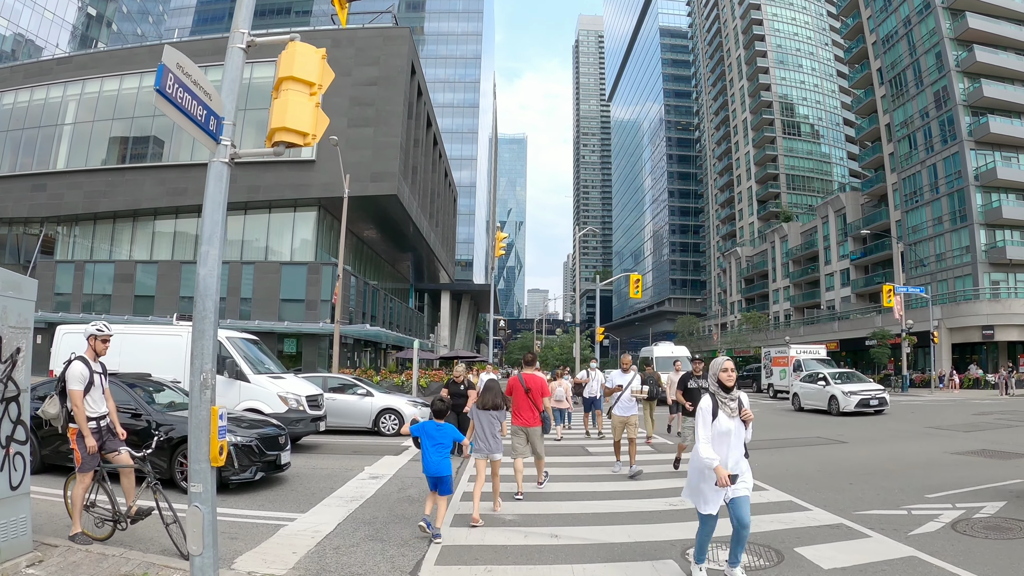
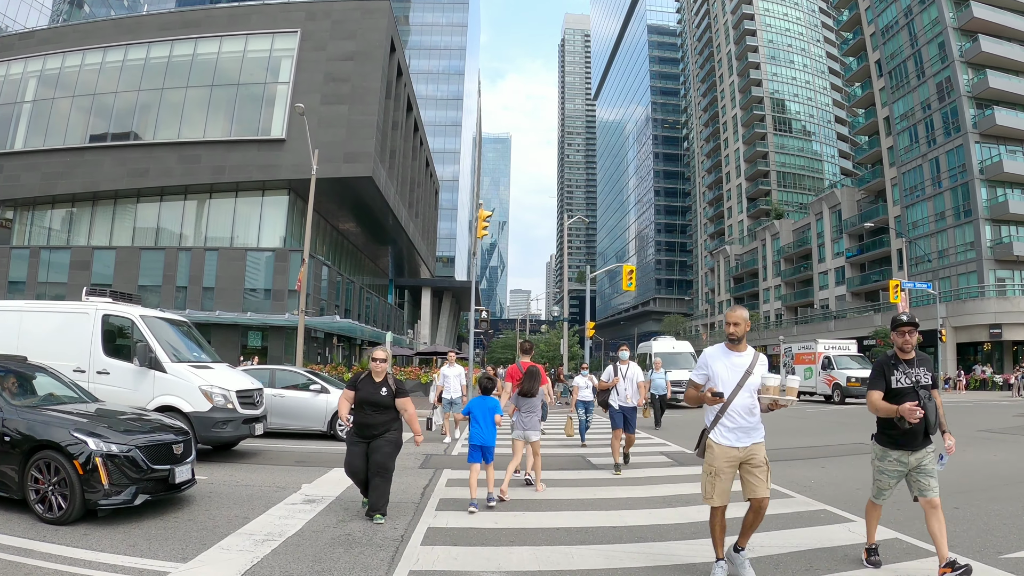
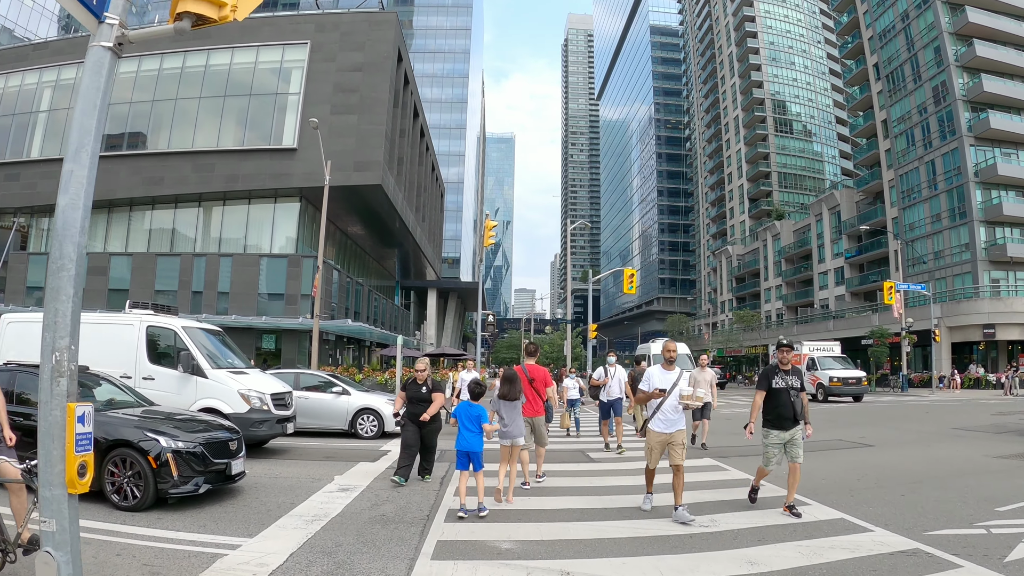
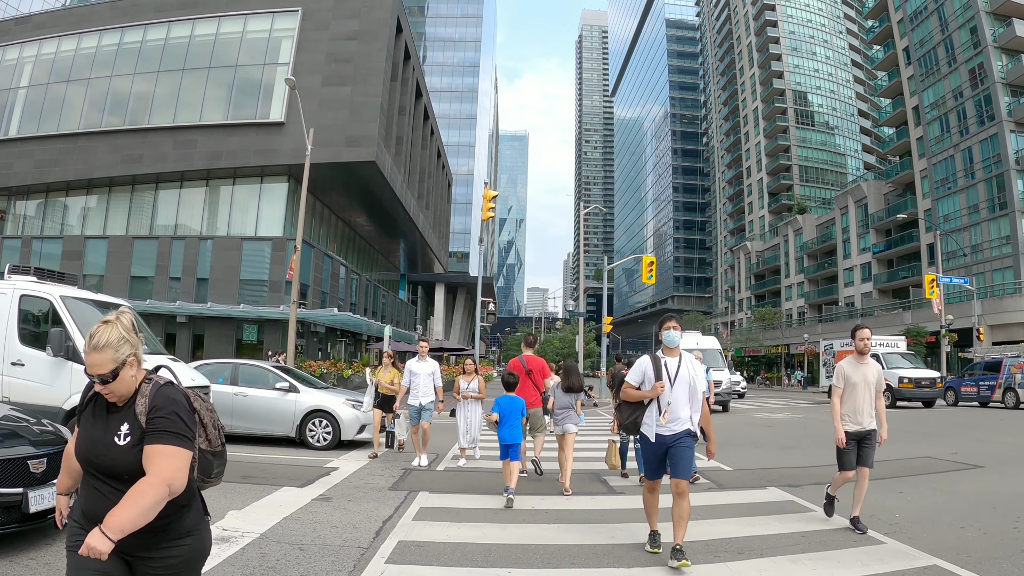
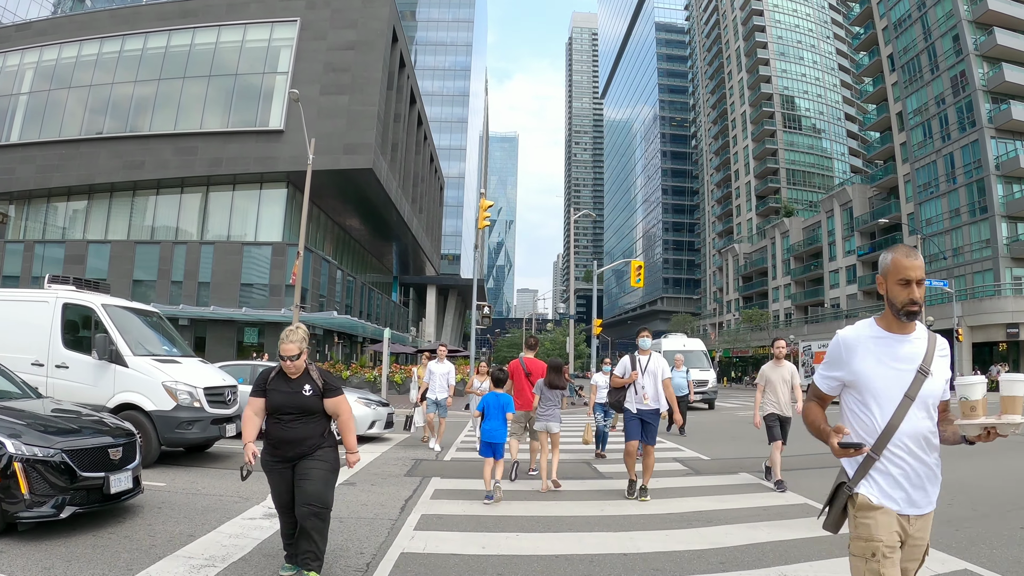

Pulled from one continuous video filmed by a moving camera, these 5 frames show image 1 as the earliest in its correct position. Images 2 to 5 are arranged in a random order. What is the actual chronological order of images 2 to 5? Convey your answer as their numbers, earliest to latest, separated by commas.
3, 2, 5, 4
